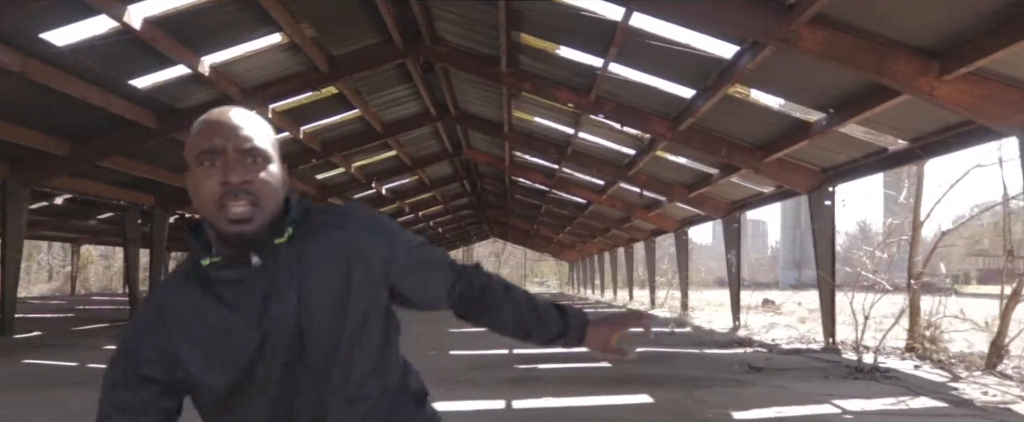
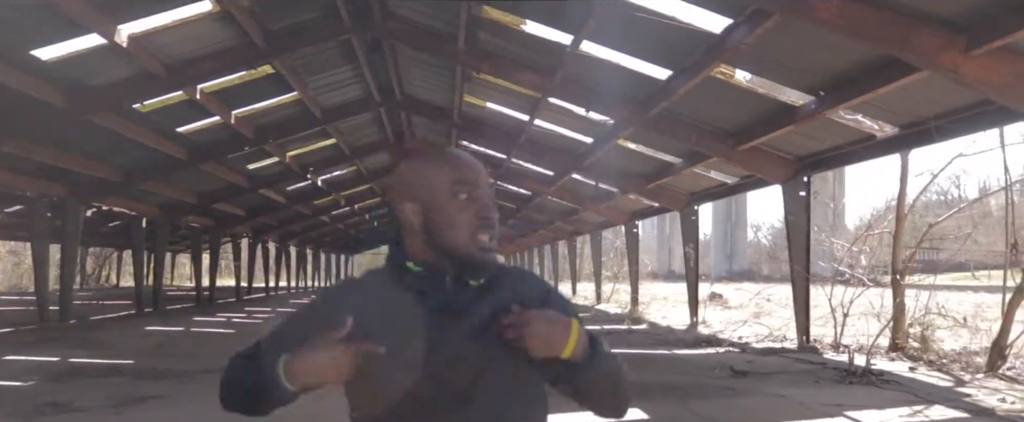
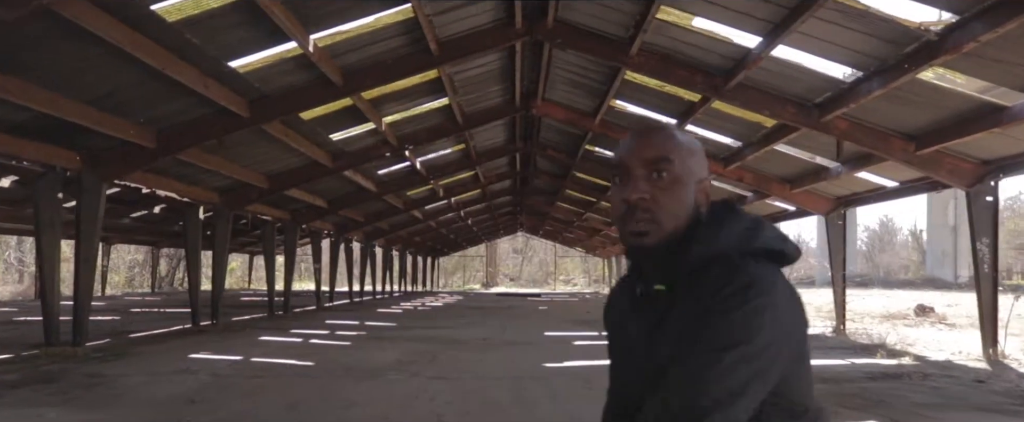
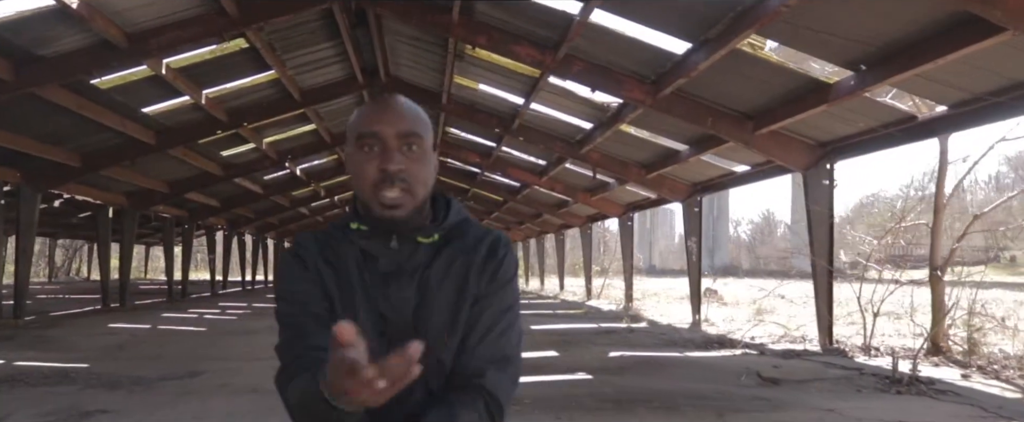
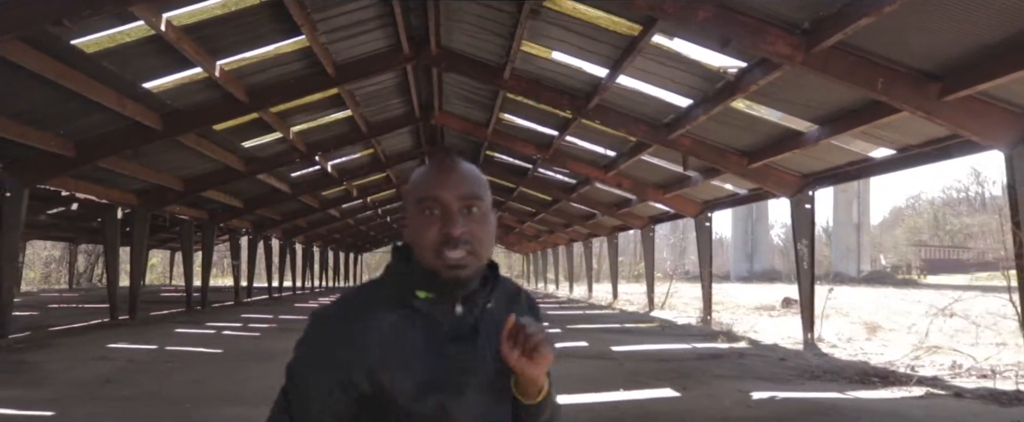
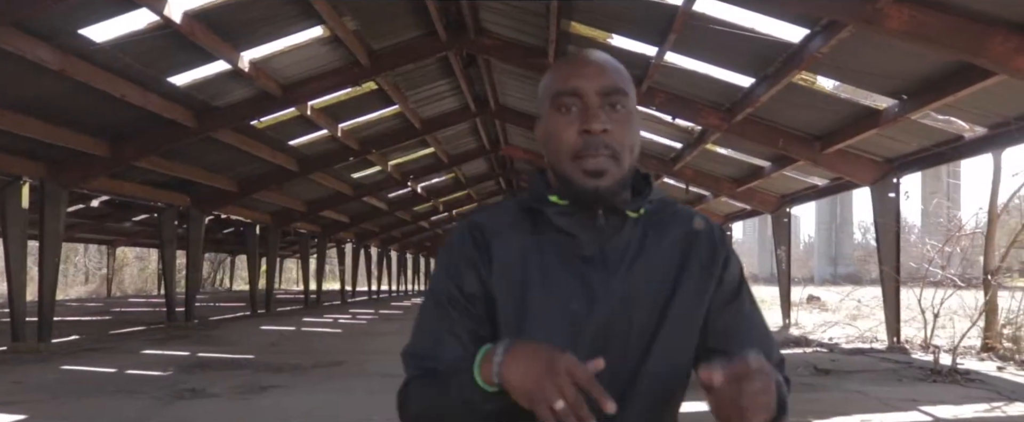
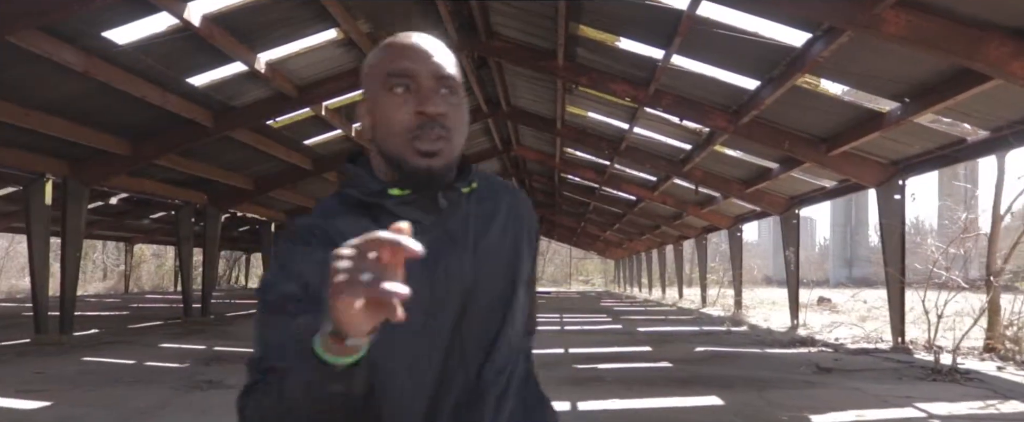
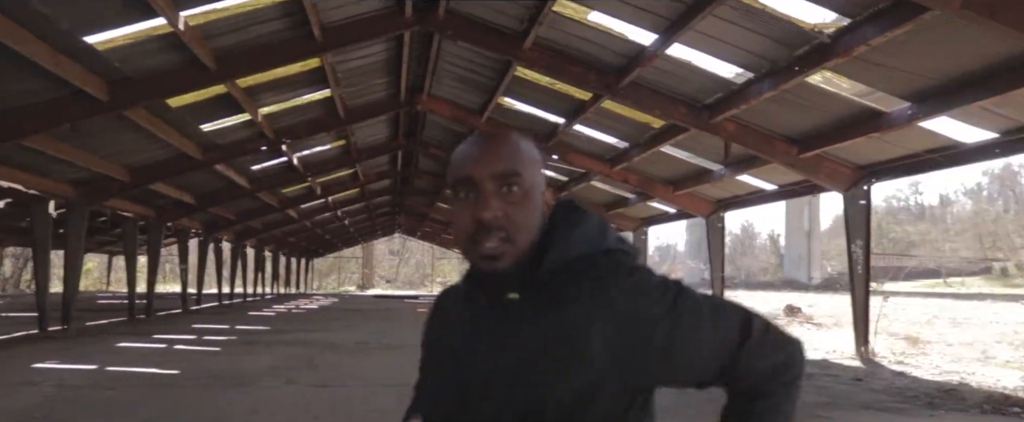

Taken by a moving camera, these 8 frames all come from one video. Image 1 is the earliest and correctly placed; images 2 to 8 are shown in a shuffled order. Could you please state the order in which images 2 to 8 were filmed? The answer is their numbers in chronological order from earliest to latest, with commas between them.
7, 6, 2, 4, 5, 3, 8
